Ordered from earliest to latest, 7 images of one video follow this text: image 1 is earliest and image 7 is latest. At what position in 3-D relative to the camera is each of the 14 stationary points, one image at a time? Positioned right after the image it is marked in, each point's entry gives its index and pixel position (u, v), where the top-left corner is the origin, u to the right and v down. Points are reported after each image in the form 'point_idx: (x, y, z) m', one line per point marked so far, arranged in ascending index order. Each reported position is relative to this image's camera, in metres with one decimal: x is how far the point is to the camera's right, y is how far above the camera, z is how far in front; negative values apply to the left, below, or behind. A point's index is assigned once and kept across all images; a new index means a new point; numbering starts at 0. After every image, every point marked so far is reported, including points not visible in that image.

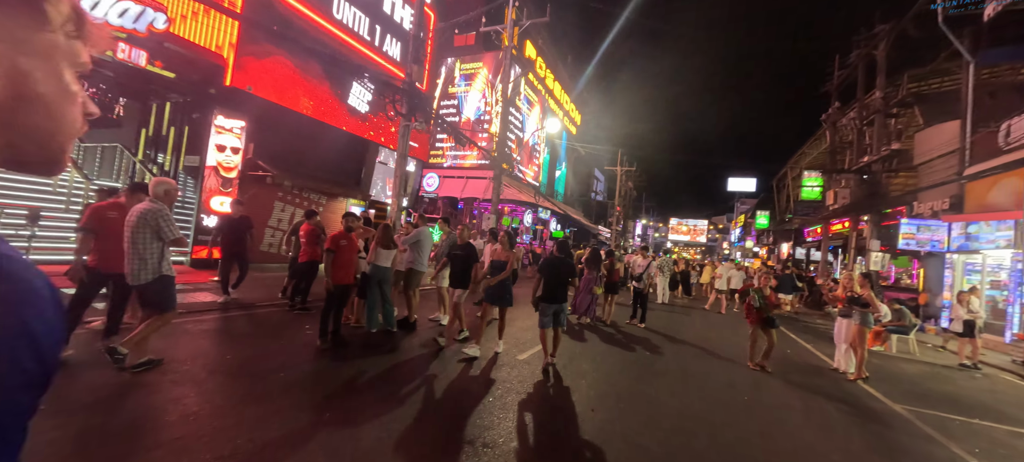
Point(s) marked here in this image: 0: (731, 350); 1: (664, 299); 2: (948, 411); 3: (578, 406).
0: (+4.6, -2.6, +8.5) m
1: (+6.0, -2.7, +15.9) m
2: (+6.5, -2.7, +6.0) m
3: (+0.7, -1.9, +4.3) m
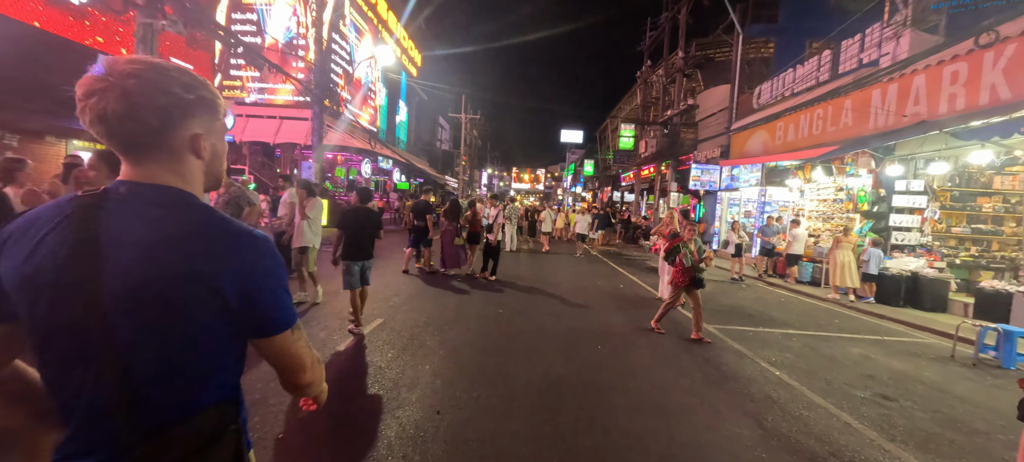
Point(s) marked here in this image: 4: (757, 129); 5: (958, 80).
0: (+1.4, -1.4, +8.8) m
1: (-0.1, -0.6, +16.1) m
2: (+4.0, -1.6, +7.1) m
3: (-0.8, -1.5, +3.4) m
4: (+10.2, +4.2, +16.9) m
5: (+10.0, +3.4, +9.1) m
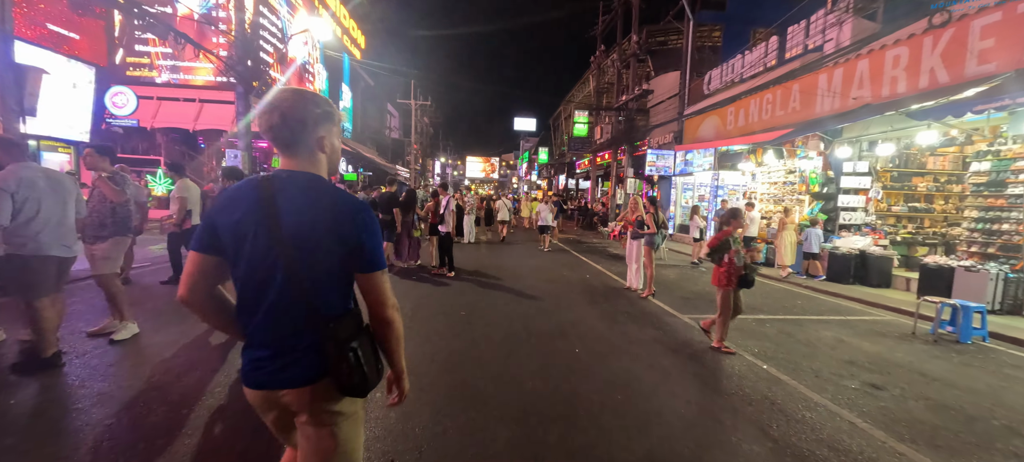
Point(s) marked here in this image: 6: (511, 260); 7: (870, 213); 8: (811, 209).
0: (+0.6, -1.1, +8.3) m
1: (-1.7, -0.3, +15.3) m
2: (+3.4, -1.3, +6.9) m
3: (-0.9, -1.4, +2.6) m
4: (+8.3, +4.9, +17.1) m
5: (+9.0, +3.9, +9.4) m
6: (0.0, -0.9, +11.7) m
7: (+9.1, +0.4, +10.1) m
8: (+8.2, +0.6, +10.9) m
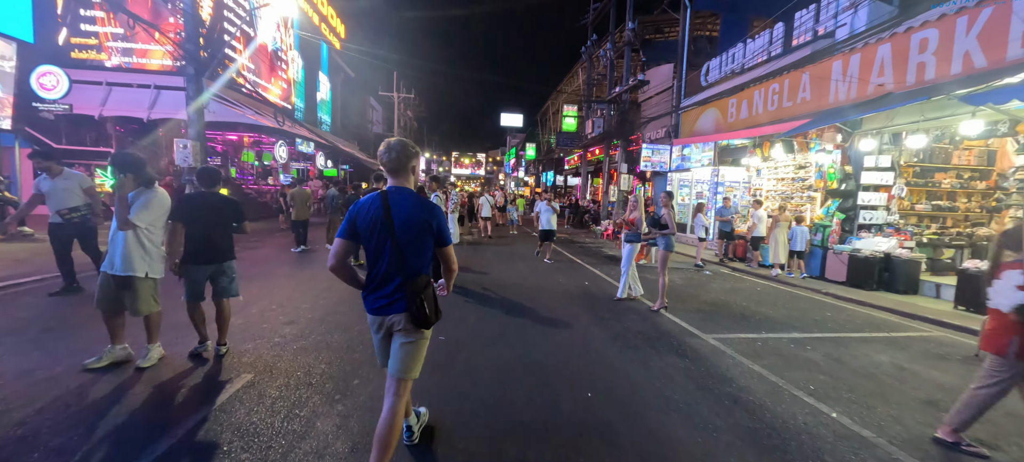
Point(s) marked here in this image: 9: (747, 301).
0: (+0.4, -1.2, +7.2) m
1: (-2.1, -0.2, +14.1) m
2: (+3.3, -1.4, +5.9) m
3: (-0.9, -1.5, +1.5) m
4: (+7.8, +5.0, +16.2) m
5: (+8.8, +3.9, +8.5) m
6: (-0.3, -0.9, +10.6) m
7: (+8.8, +0.4, +9.3) m
8: (+7.9, +0.6, +10.0) m
9: (+4.3, -1.3, +7.4) m
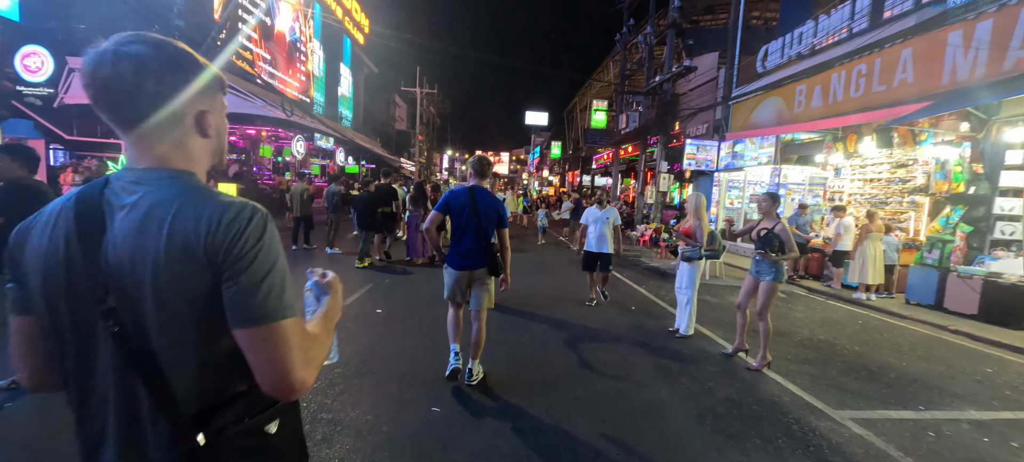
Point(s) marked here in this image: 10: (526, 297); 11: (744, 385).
0: (+0.8, -1.3, +5.5) m
1: (-1.3, -0.3, +12.6) m
2: (+3.6, -1.6, +4.0) m
3: (-0.9, -1.6, -0.1) m
4: (+8.8, +4.7, +14.0) m
5: (+9.3, +3.5, +6.3) m
6: (+0.3, -1.0, +8.9) m
7: (+9.3, +0.1, +7.1) m
8: (+8.4, +0.3, +7.8) m
9: (+4.7, -1.5, +5.5) m
10: (+0.3, -1.2, +7.3) m
11: (+2.3, -1.5, +3.9) m
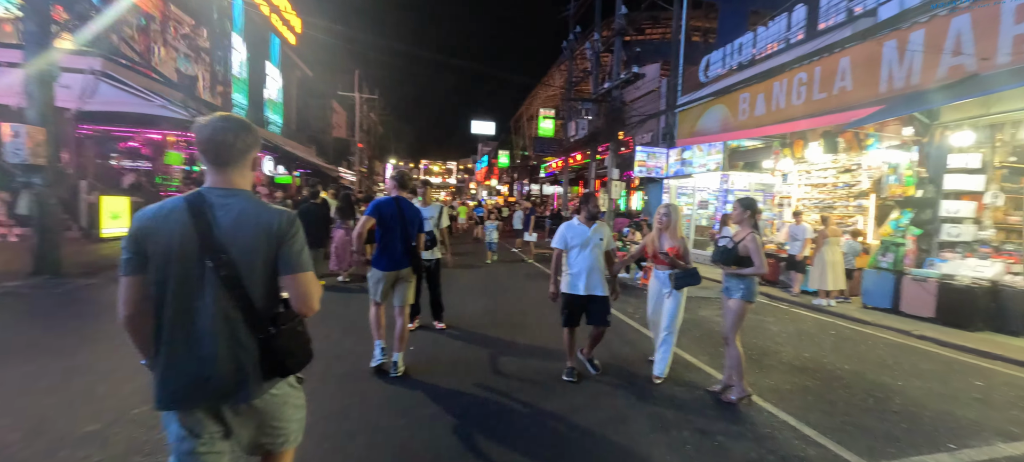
0: (+0.3, -1.5, +4.5) m
1: (-2.7, -0.8, +11.4) m
2: (+3.2, -1.7, +3.5) m
3: (-0.7, -1.7, -1.2) m
4: (+7.0, +4.5, +14.2) m
5: (+8.5, +3.5, +6.6) m
6: (-0.7, -1.3, +7.9) m
7: (+8.5, +0.1, +7.3) m
8: (+7.5, +0.2, +7.9) m
9: (+4.2, -1.6, +5.1) m
10: (-0.5, -1.4, +6.3) m
11: (+1.9, -1.6, +3.2) m
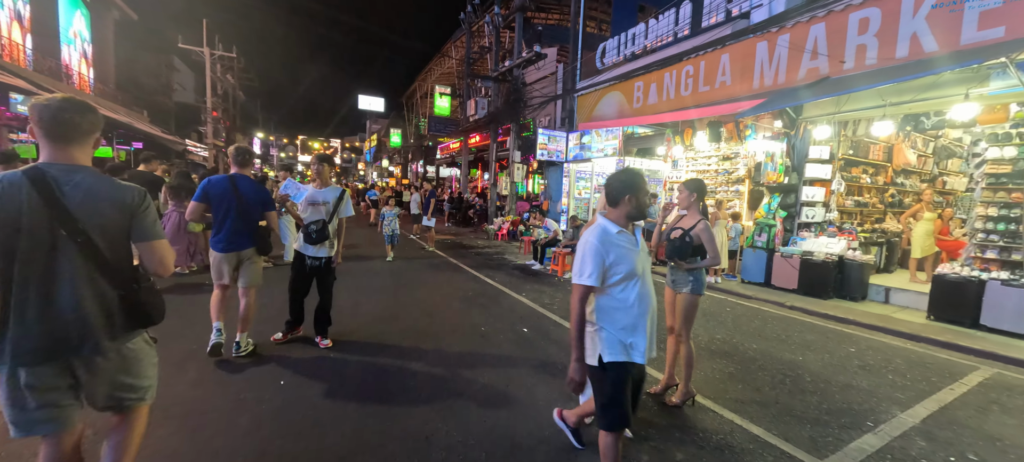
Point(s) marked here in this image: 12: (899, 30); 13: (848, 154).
0: (-0.5, -1.4, +3.8) m
1: (-5.2, -0.5, +9.6) m
2: (+2.6, -1.6, +3.6) m
3: (+0.1, -1.9, -2.0) m
4: (+3.4, +5.1, +14.6) m
5: (+6.9, +3.9, +7.7) m
6: (-2.3, -1.1, +6.8) m
7: (+6.7, +0.5, +8.5) m
8: (+5.6, +0.6, +8.9) m
9: (+3.1, -1.4, +5.3) m
10: (-1.7, -1.3, +5.3) m
11: (+1.5, -1.5, +2.9) m
12: (+7.1, +3.7, +7.3) m
13: (+7.2, +1.7, +8.8) m
